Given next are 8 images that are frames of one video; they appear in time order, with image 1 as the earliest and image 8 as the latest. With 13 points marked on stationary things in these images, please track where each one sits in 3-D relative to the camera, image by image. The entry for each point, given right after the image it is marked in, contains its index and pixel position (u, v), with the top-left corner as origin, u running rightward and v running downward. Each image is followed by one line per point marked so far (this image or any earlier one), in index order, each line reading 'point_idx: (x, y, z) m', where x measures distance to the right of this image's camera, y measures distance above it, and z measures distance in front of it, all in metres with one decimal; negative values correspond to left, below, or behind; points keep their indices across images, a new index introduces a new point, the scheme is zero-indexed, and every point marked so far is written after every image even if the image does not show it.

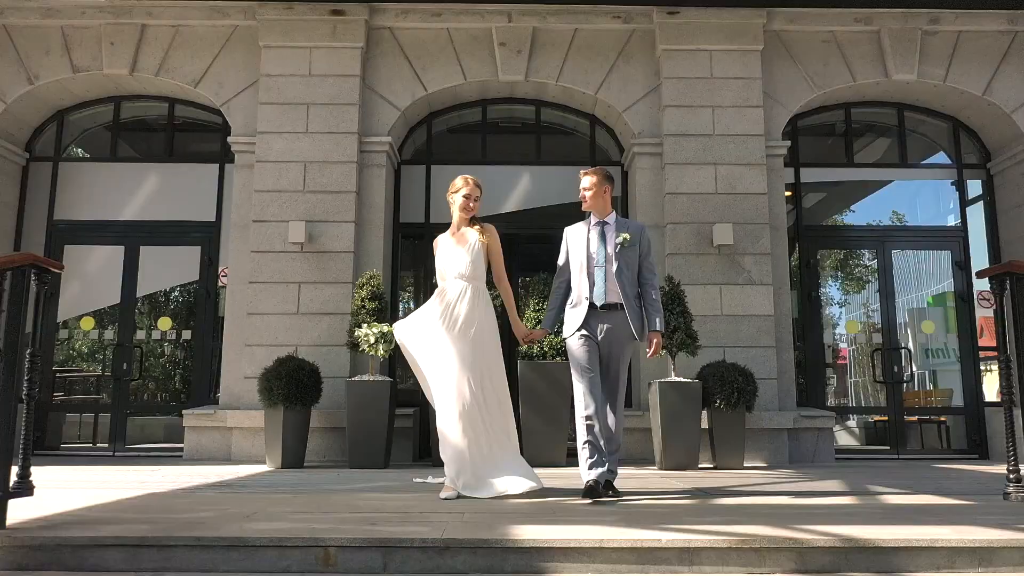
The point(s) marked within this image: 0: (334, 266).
0: (-1.4, +0.2, +6.2) m
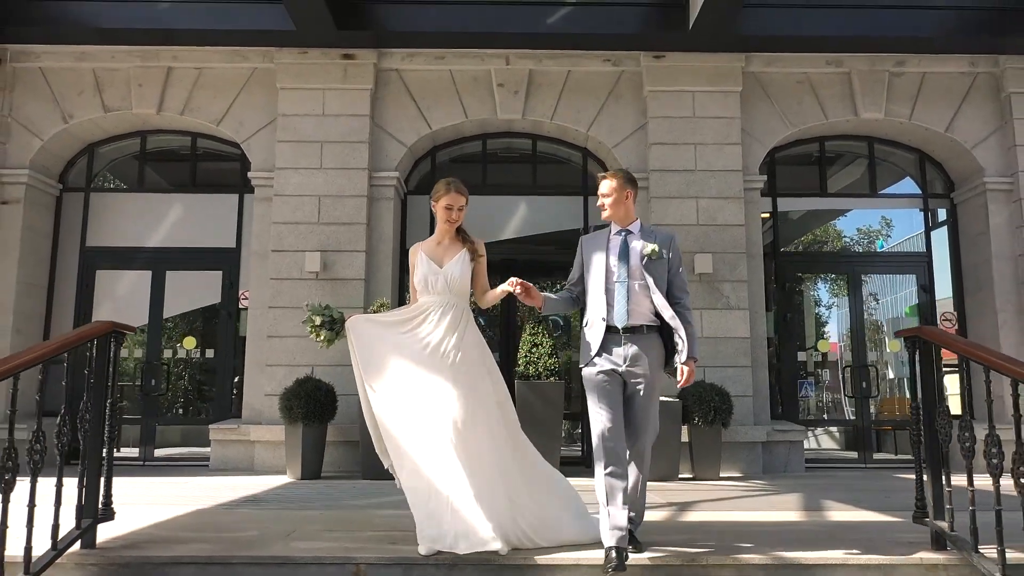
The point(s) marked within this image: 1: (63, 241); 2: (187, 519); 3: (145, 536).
0: (-1.4, 0.0, +6.7) m
1: (-4.2, +0.4, +7.5) m
2: (-1.6, -1.1, +3.9) m
3: (-1.6, -1.1, +3.4) m
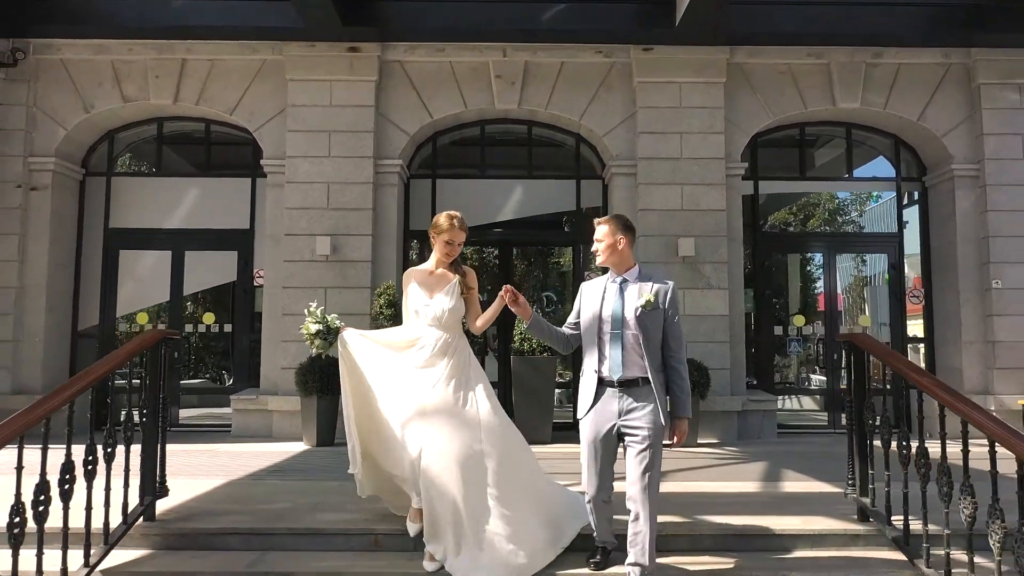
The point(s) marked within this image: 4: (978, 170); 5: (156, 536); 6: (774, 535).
0: (-1.4, +0.1, +7.3) m
1: (-4.2, +0.7, +8.0) m
2: (-1.6, -1.1, +4.5) m
3: (-1.6, -1.1, +4.0) m
4: (+4.4, +1.1, +7.5) m
5: (-1.6, -1.1, +3.5) m
6: (+1.2, -1.1, +3.5) m
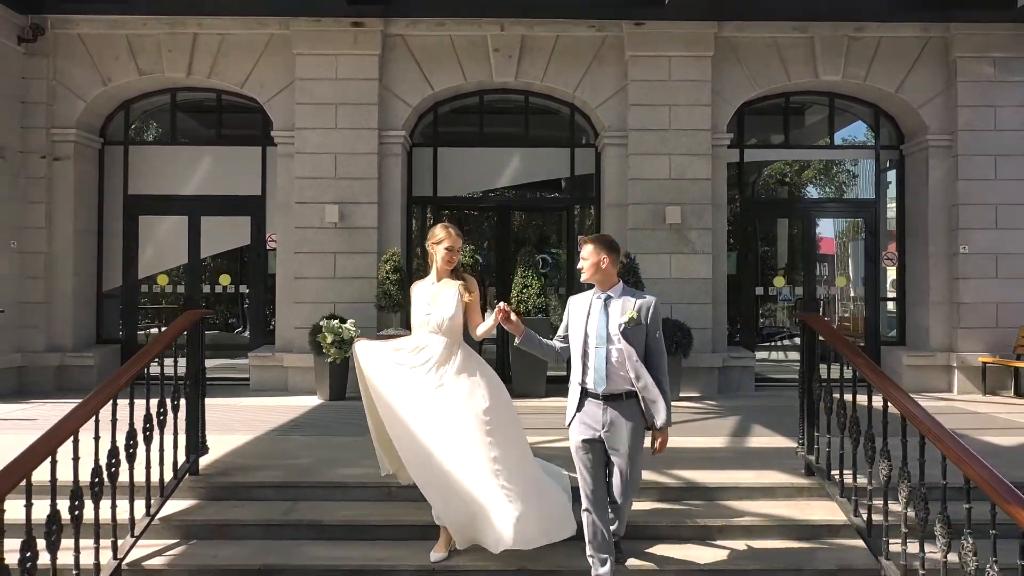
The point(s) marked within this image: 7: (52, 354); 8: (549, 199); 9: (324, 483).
0: (-1.4, +0.5, +7.8) m
1: (-4.3, +1.0, +8.4) m
2: (-1.7, -1.0, +5.1) m
3: (-1.6, -1.0, +4.6) m
4: (+4.4, +1.5, +7.9) m
5: (-1.6, -1.0, +4.1) m
6: (+1.1, -1.0, +4.1) m
7: (-4.5, -0.7, +7.8) m
8: (+0.4, +0.9, +8.5) m
9: (-1.0, -1.0, +4.1) m
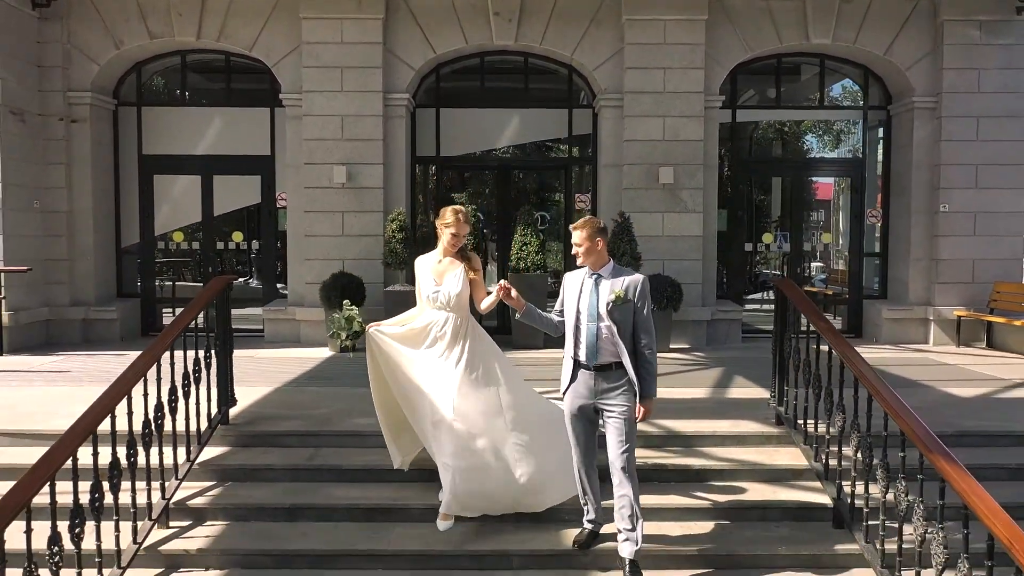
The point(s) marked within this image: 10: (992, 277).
0: (-1.4, +0.9, +8.1) m
1: (-4.3, +1.5, +8.7) m
2: (-1.7, -0.8, +5.6) m
3: (-1.6, -0.8, +5.0) m
4: (+4.4, +1.9, +8.2) m
5: (-1.6, -0.9, +4.6) m
6: (+1.1, -0.8, +4.6) m
7: (-4.5, -0.2, +8.3) m
8: (+0.4, +1.4, +8.8) m
9: (-1.0, -0.8, +4.6) m
10: (+5.0, +0.1, +8.3) m
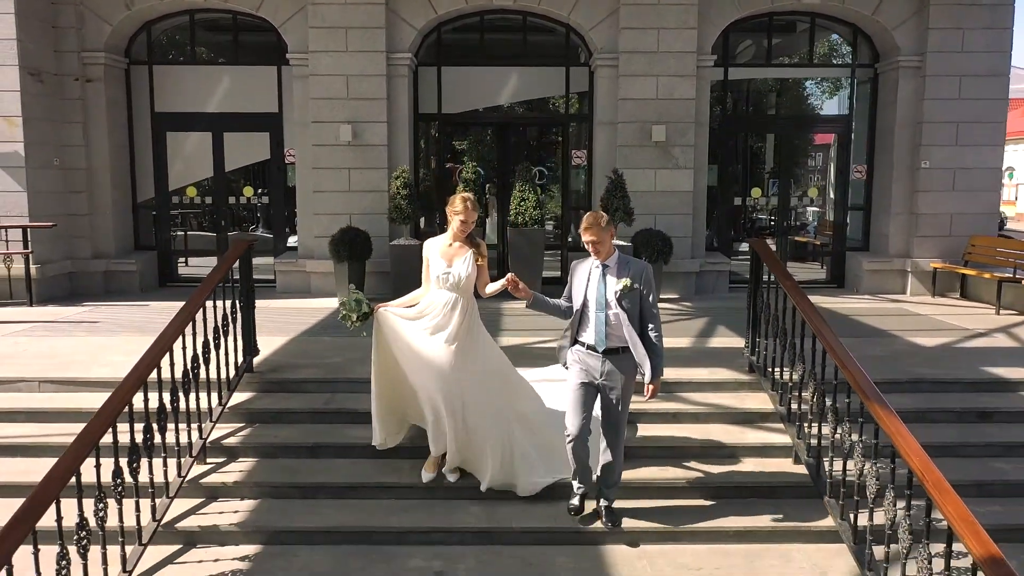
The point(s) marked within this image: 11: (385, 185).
0: (-1.5, +1.4, +8.5) m
1: (-4.3, +2.1, +9.1) m
2: (-1.7, -0.4, +6.1) m
3: (-1.6, -0.5, +5.5) m
4: (+4.3, +2.4, +8.5) m
5: (-1.6, -0.6, +5.1) m
6: (+1.1, -0.6, +5.1) m
7: (-4.5, +0.3, +8.7) m
8: (+0.4, +2.0, +9.1) m
9: (-1.0, -0.6, +5.1) m
10: (+4.9, +0.6, +8.7) m
11: (-1.4, +1.1, +8.5) m
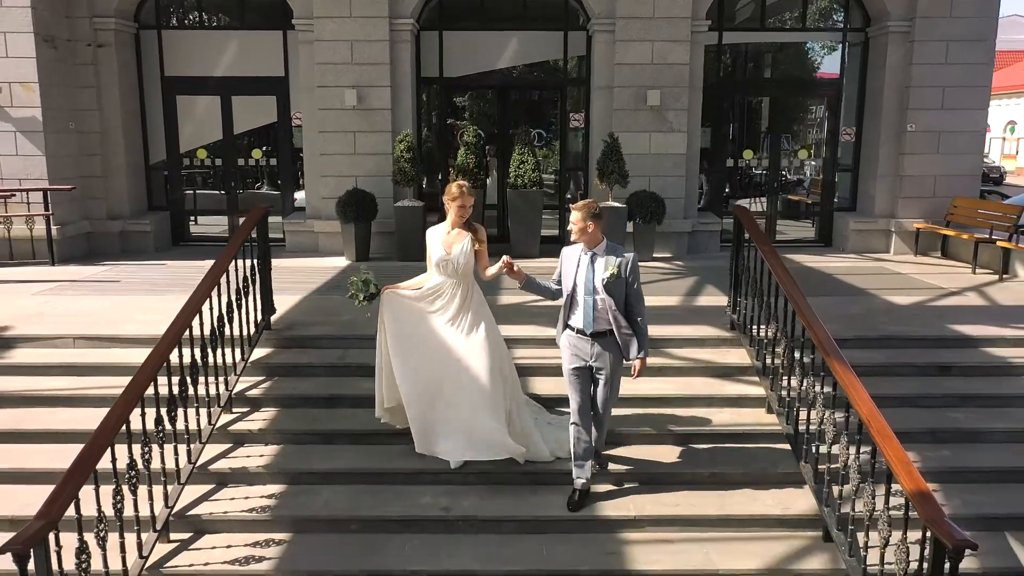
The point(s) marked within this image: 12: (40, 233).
0: (-1.5, +1.9, +8.8) m
1: (-4.3, +2.5, +9.3) m
2: (-1.7, -0.1, +6.5) m
3: (-1.6, -0.2, +6.0) m
4: (+4.3, +2.9, +8.7) m
5: (-1.6, -0.4, +5.5) m
6: (+1.1, -0.4, +5.5) m
7: (-4.5, +0.8, +9.1) m
8: (+0.4, +2.4, +9.4) m
9: (-1.0, -0.3, +5.5) m
10: (+4.9, +1.1, +9.0) m
11: (-1.4, +1.6, +8.8) m
12: (-4.9, +0.6, +8.4) m
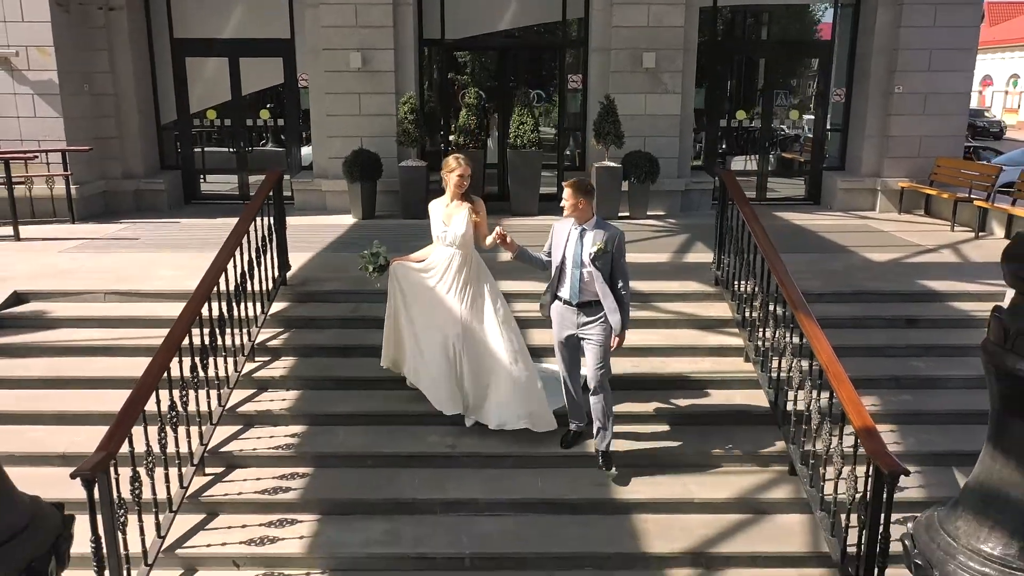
0: (-1.5, +2.3, +9.1) m
1: (-4.3, +3.1, +9.6) m
2: (-1.7, +0.2, +6.9) m
3: (-1.7, +0.1, +6.4) m
4: (+4.3, +3.3, +9.0) m
5: (-1.6, 0.0, +6.0) m
6: (+1.1, 0.0, +5.9) m
7: (-4.5, +1.3, +9.4) m
8: (+0.4, +3.0, +9.6) m
9: (-1.0, 0.0, +6.0) m
10: (+4.9, +1.6, +9.3) m
11: (-1.4, +2.0, +9.1) m
12: (-5.0, +1.0, +8.7) m
